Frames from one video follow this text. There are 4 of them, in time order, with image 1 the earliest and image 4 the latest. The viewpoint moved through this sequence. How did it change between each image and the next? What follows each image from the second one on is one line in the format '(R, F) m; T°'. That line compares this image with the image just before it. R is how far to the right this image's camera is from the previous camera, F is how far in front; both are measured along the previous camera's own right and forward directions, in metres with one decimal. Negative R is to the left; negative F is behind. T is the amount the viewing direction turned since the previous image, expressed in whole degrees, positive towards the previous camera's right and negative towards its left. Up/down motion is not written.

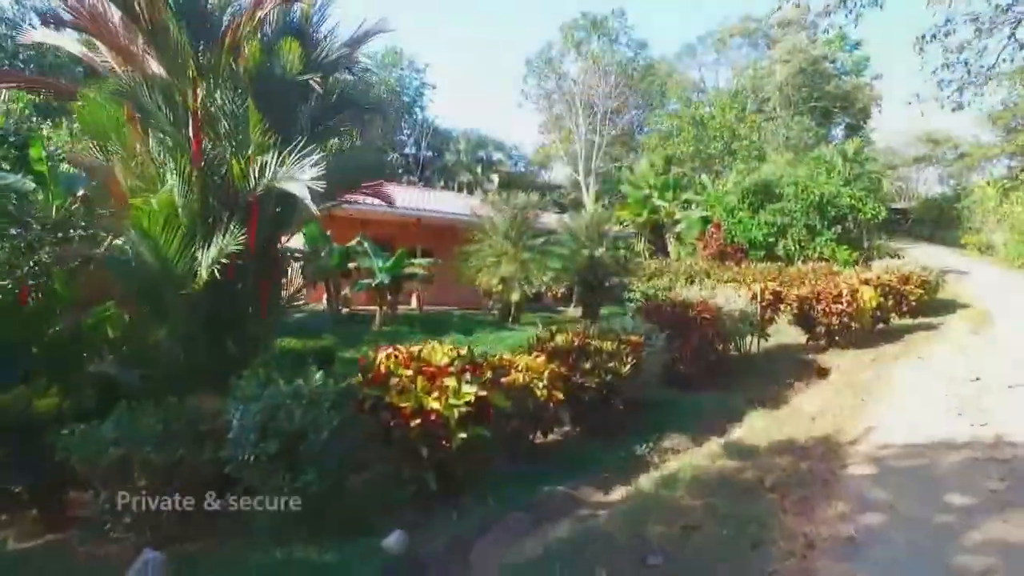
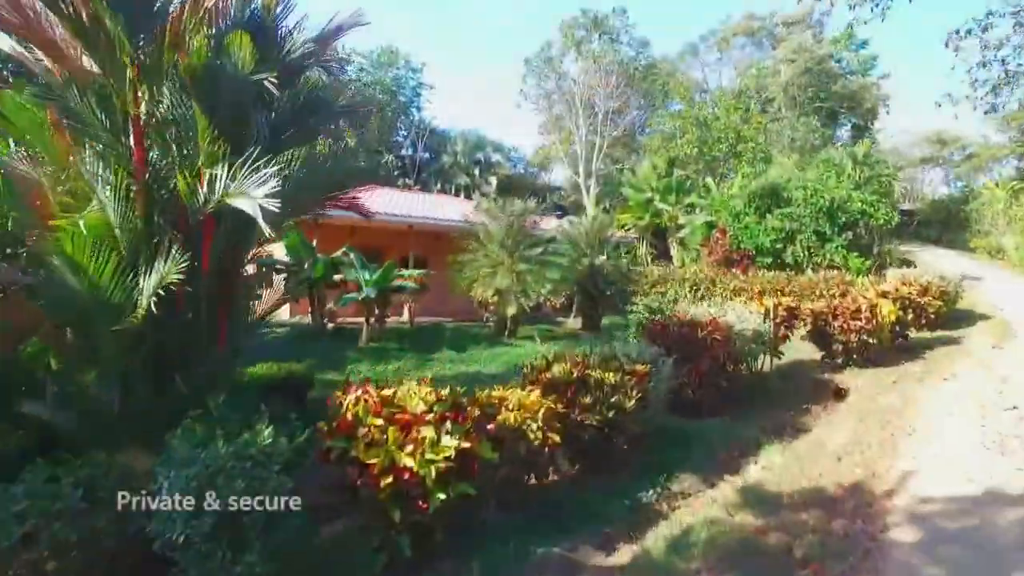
(+0.1, +0.7) m; 0°
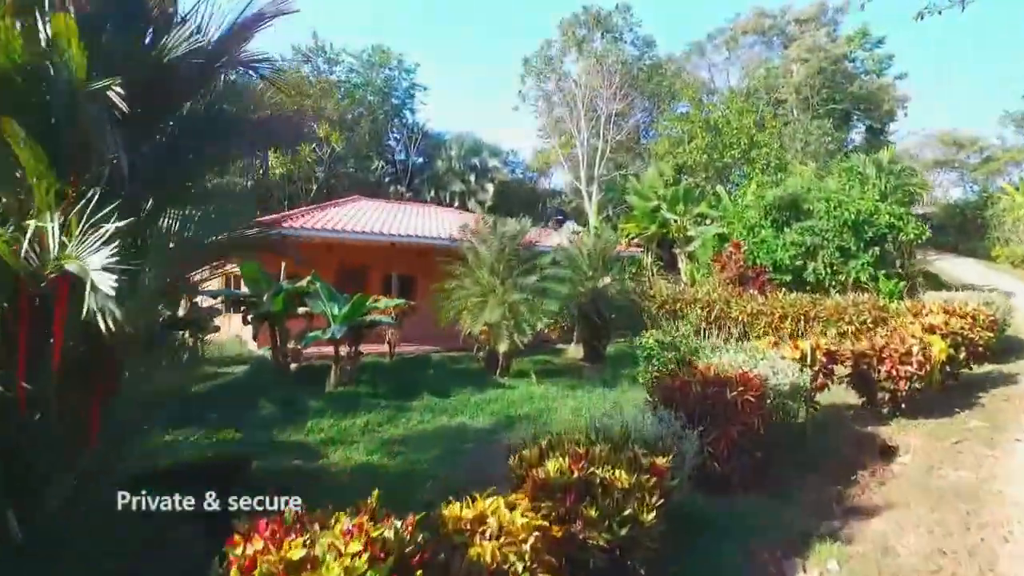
(+0.2, +1.5) m; 0°
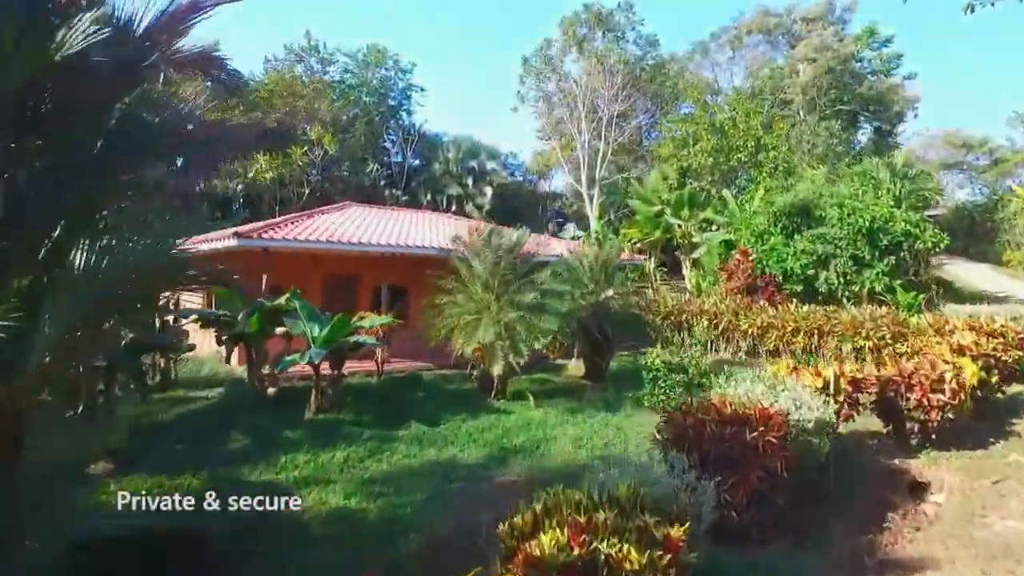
(+0.1, +0.7) m; 0°
